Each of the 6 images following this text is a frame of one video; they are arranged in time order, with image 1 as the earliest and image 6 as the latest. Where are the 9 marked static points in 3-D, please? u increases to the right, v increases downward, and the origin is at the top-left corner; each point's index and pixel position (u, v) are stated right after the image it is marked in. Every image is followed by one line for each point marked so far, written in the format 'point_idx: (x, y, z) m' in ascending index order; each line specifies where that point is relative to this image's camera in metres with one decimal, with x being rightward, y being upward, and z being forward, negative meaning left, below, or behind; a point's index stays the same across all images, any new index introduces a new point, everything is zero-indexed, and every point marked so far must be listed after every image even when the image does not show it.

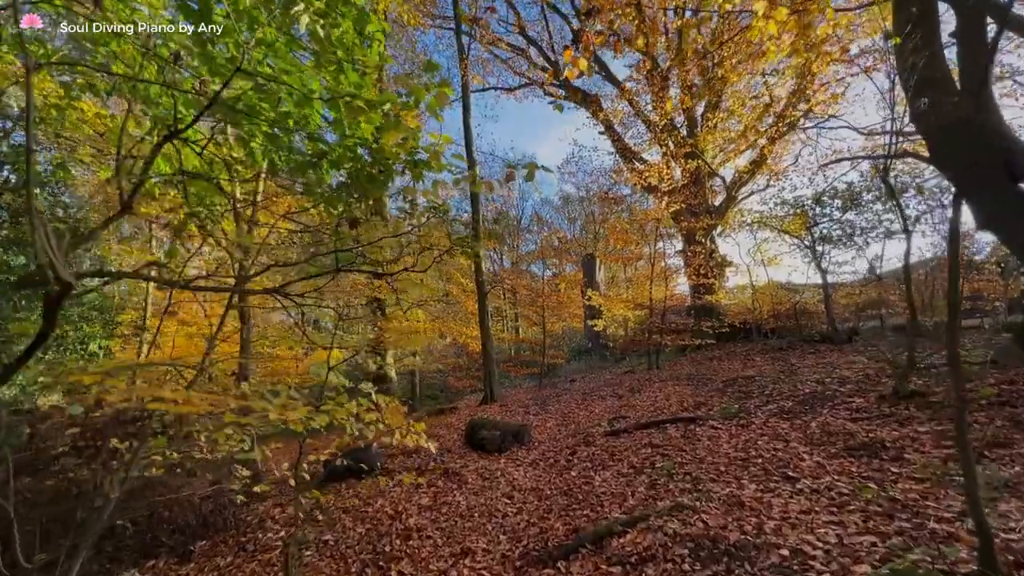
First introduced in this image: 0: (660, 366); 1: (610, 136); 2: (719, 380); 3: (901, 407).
0: (+4.8, -2.5, +14.7) m
1: (+4.1, +6.4, +19.0) m
2: (+4.5, -2.0, +9.9) m
3: (+4.7, -1.4, +5.4) m
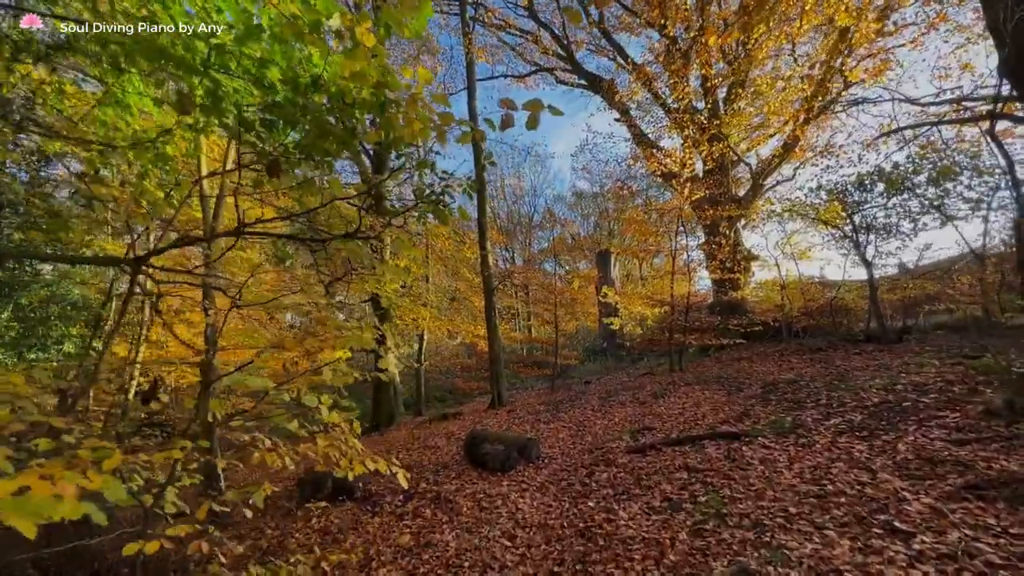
0: (+5.1, -2.4, +13.5) m
1: (+4.5, +6.5, +17.8) m
2: (+4.7, -1.9, +8.7) m
3: (+4.7, -1.3, +4.2) m
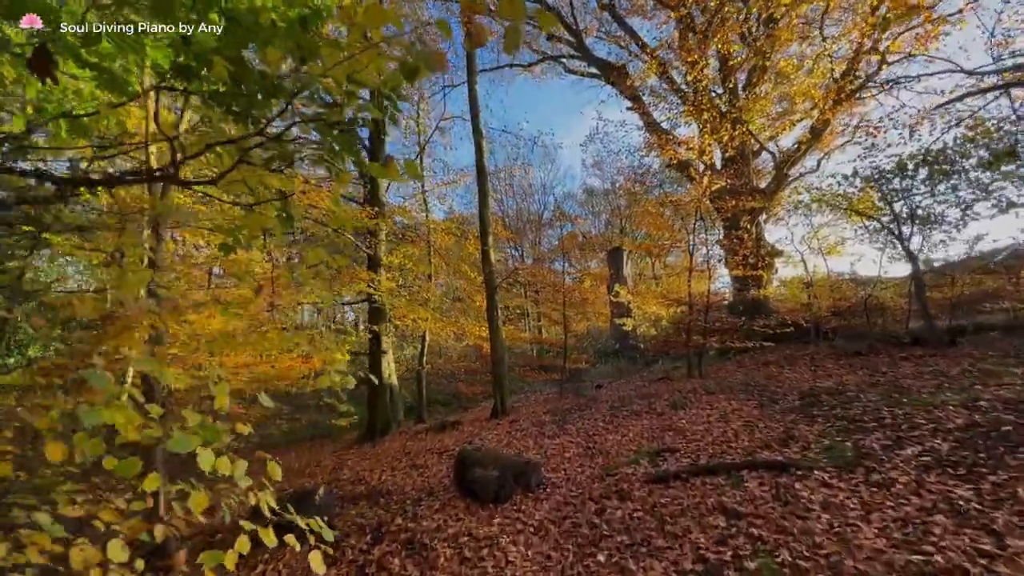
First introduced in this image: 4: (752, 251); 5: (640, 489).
0: (+5.2, -2.3, +12.4) m
1: (+4.7, +6.6, +16.8) m
2: (+4.7, -1.8, +7.7) m
3: (+4.6, -1.2, +3.2) m
4: (+7.5, +1.2, +14.2) m
5: (+1.3, -2.1, +4.6) m
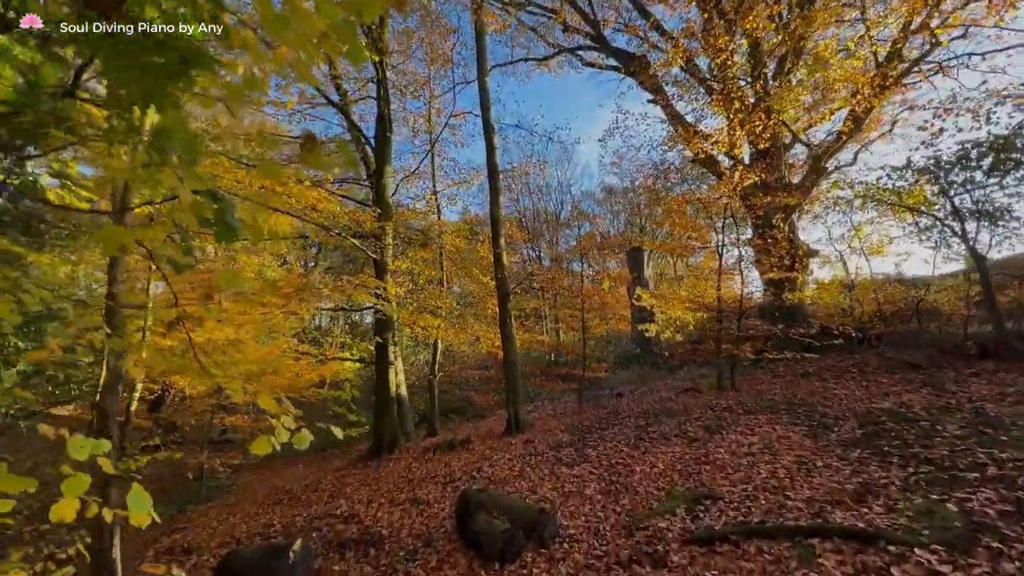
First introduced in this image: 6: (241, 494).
0: (+5.6, -2.4, +11.4) m
1: (+5.2, +6.5, +15.8) m
2: (+4.9, -1.9, +6.7) m
3: (+4.6, -1.3, +2.2) m
4: (+7.9, +1.1, +13.0) m
5: (+1.4, -2.2, +3.8) m
6: (-6.1, -4.7, +10.3) m
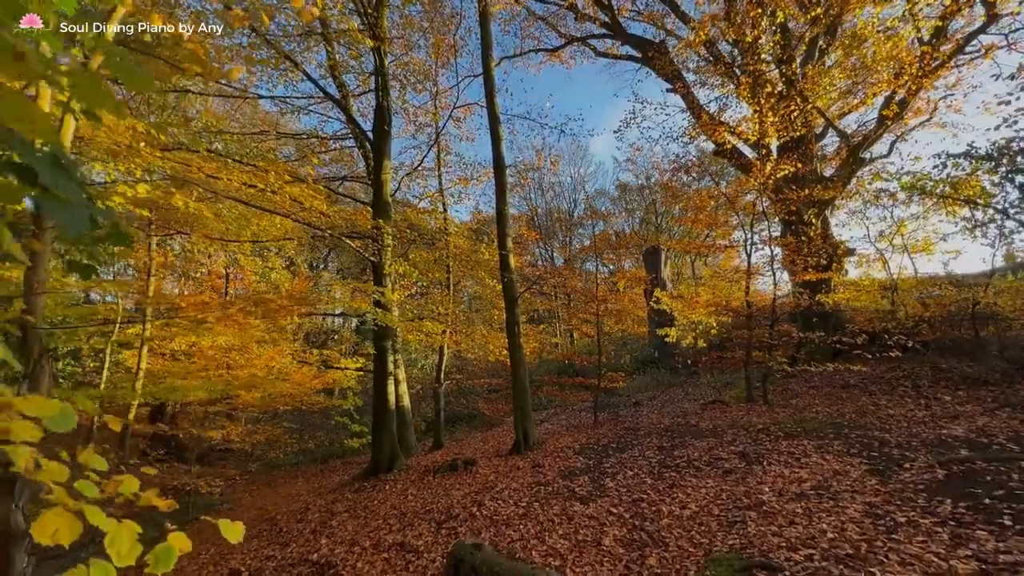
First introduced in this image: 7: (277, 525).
0: (+5.8, -2.5, +10.3) m
1: (+5.5, +6.4, +14.7) m
2: (+4.9, -2.0, +5.6) m
3: (+4.6, -1.4, +1.1) m
4: (+8.1, +1.0, +11.9) m
5: (+1.4, -2.3, +2.8) m
6: (-5.9, -4.8, +9.6) m
7: (-3.8, -3.9, +7.4) m
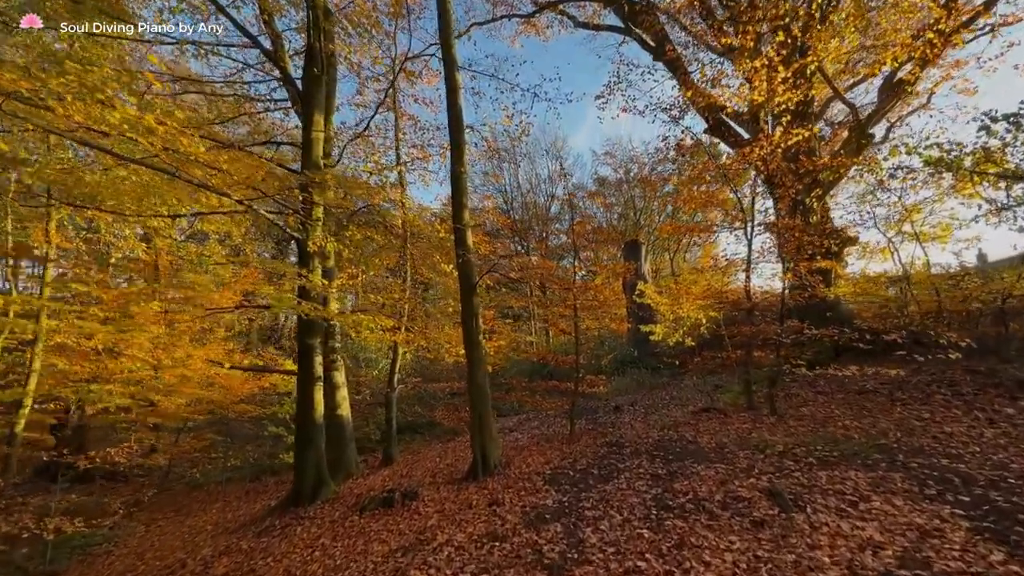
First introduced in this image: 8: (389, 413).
0: (+5.0, -2.3, +8.6) m
1: (+4.5, +6.7, +13.0) m
2: (+4.4, -1.8, +3.9) m
3: (+4.2, -1.2, -0.6) m
4: (+7.3, +1.2, +10.3) m
5: (+1.0, -2.0, +1.0) m
6: (-6.7, -4.5, +7.4) m
7: (-4.5, -3.6, +5.3) m
8: (-3.2, -3.2, +11.7) m
